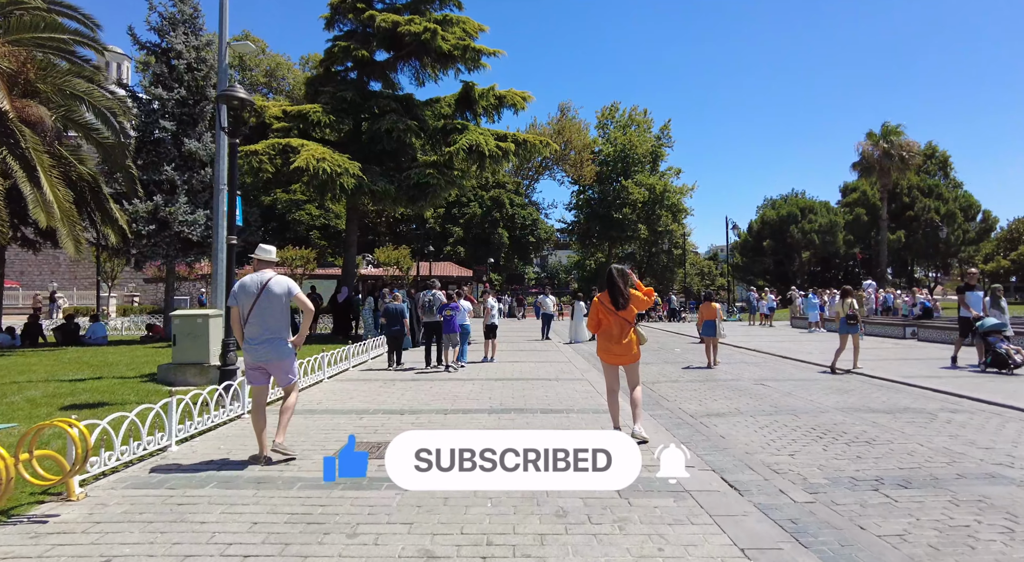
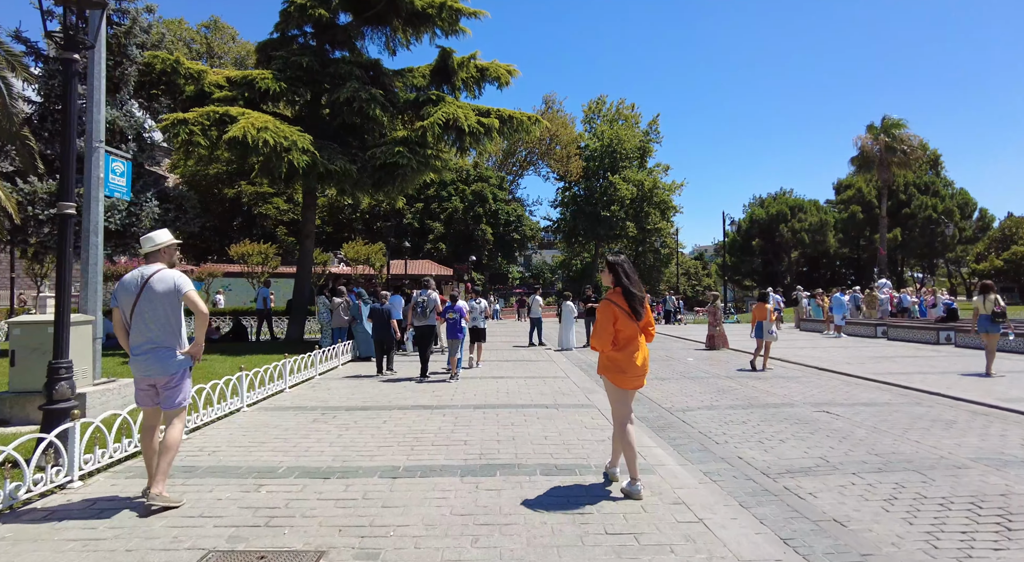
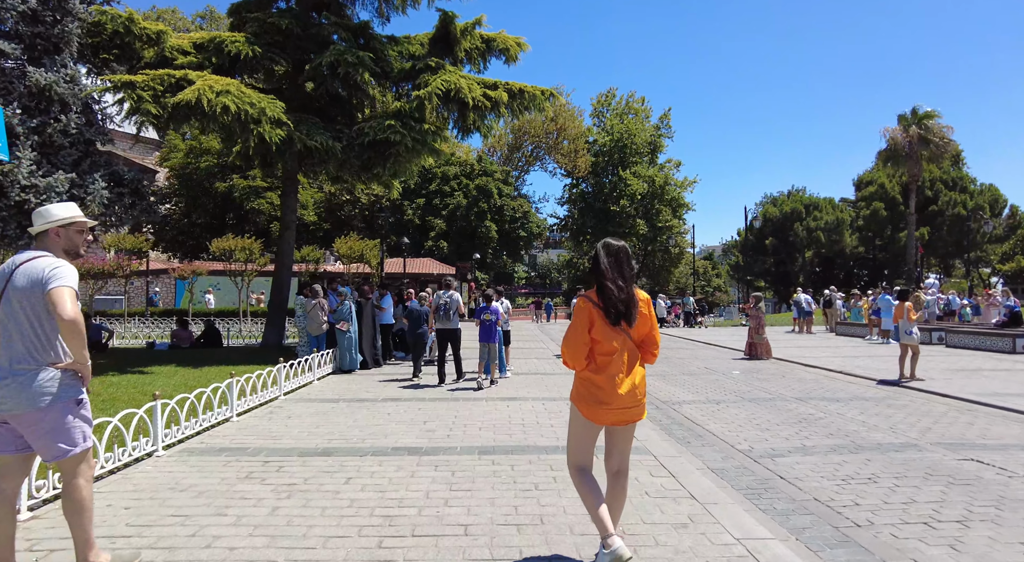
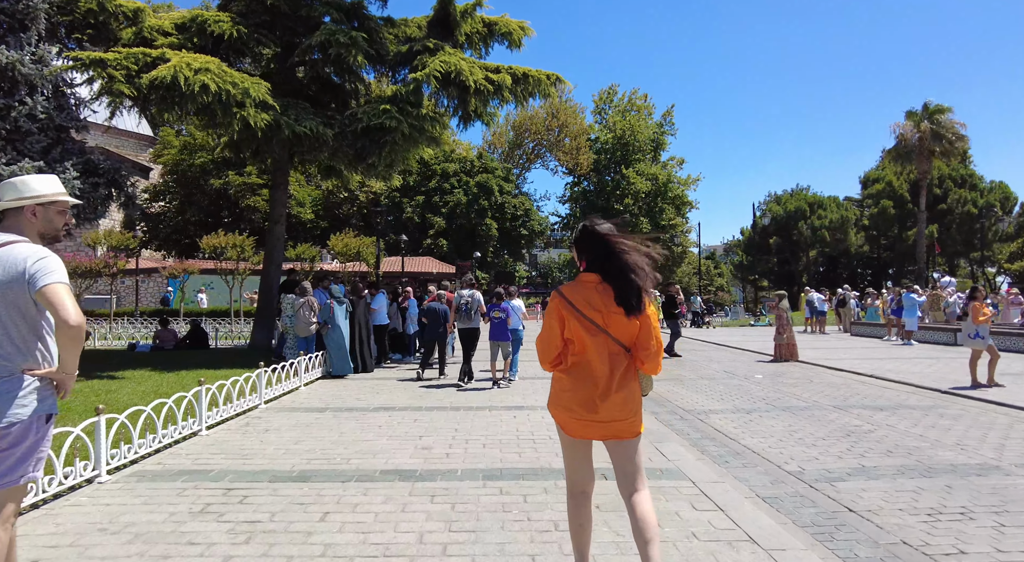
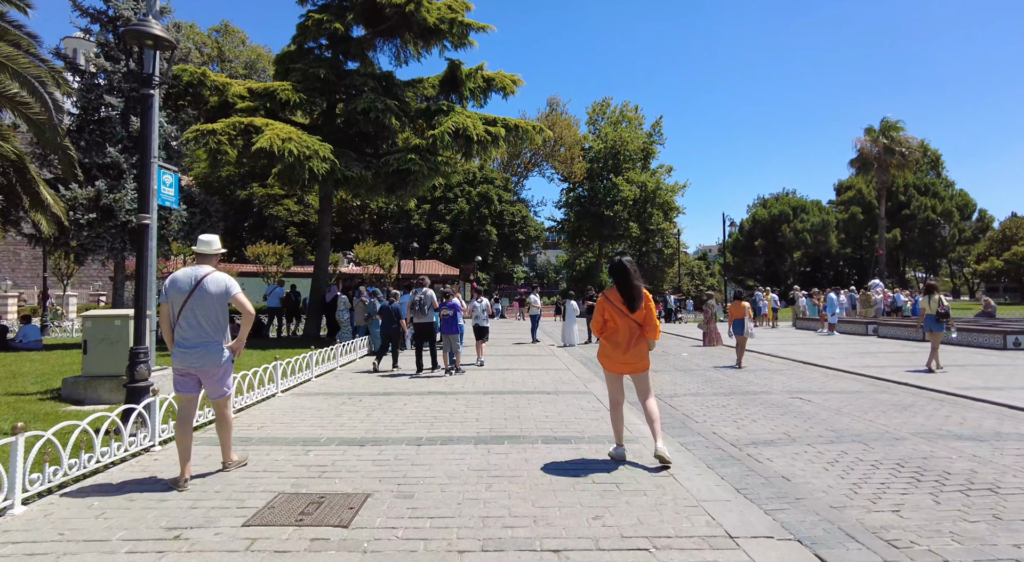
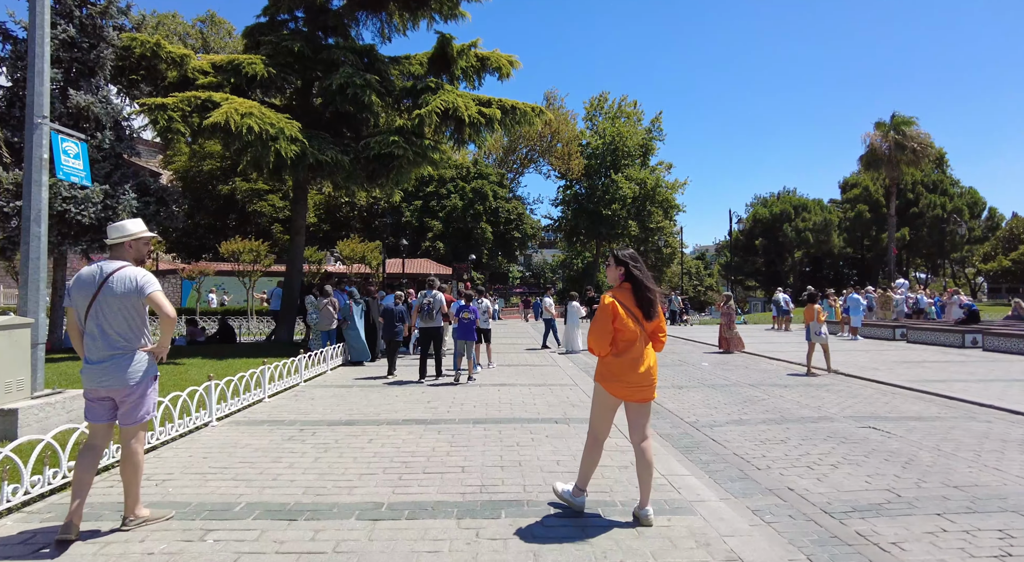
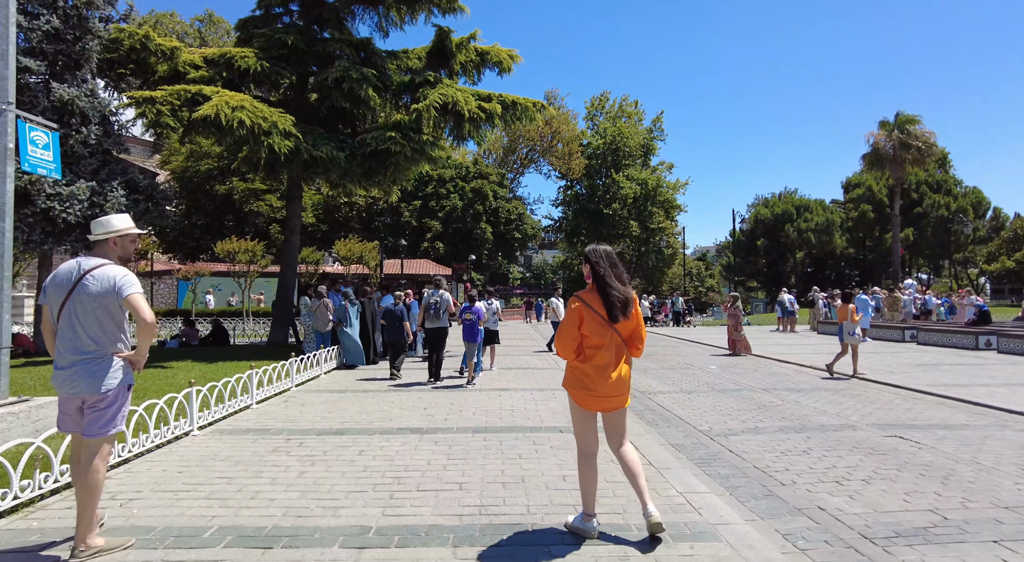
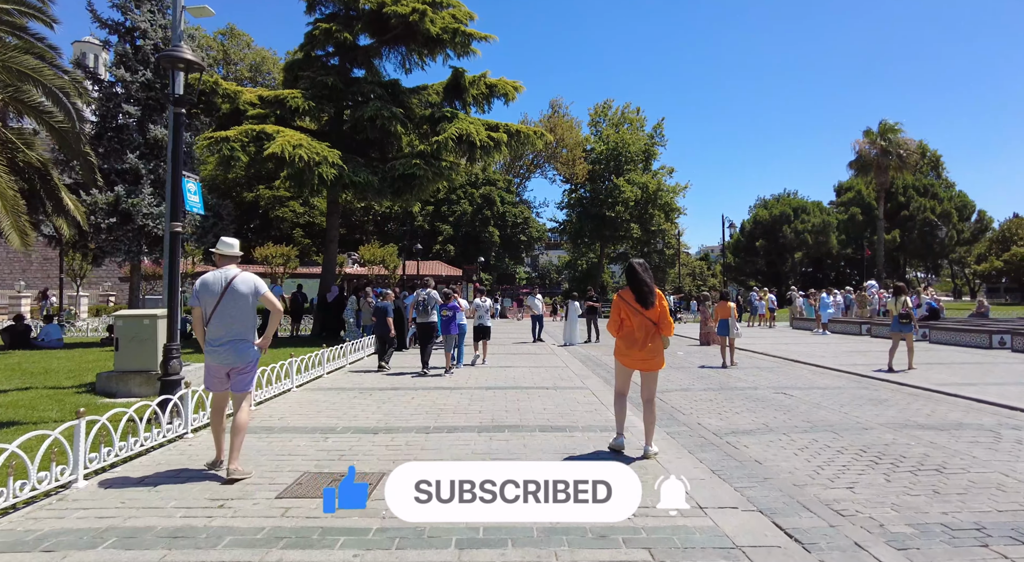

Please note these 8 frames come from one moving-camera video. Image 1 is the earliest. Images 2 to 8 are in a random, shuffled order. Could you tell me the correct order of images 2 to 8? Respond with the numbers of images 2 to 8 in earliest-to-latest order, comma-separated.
8, 5, 2, 6, 7, 3, 4
